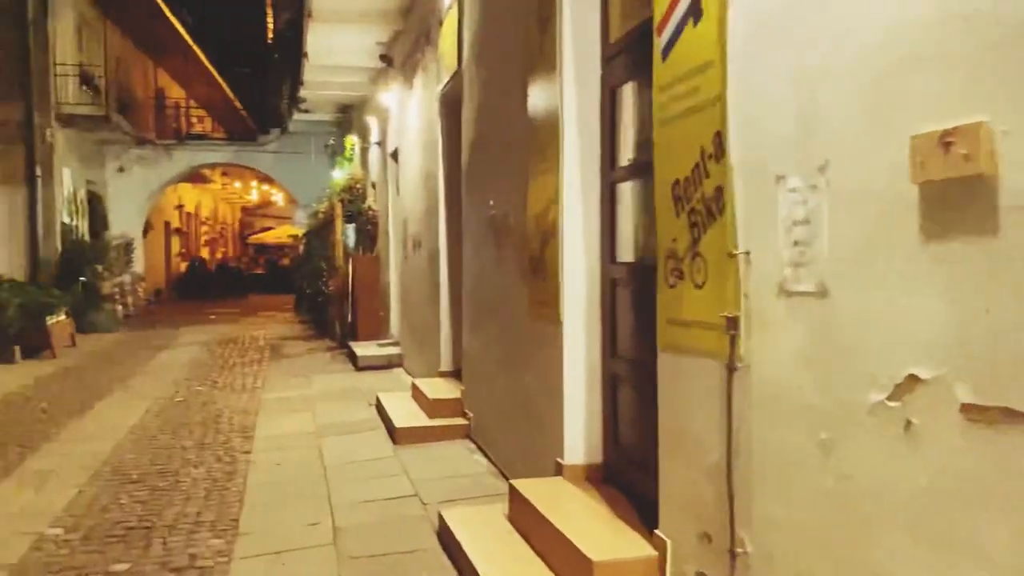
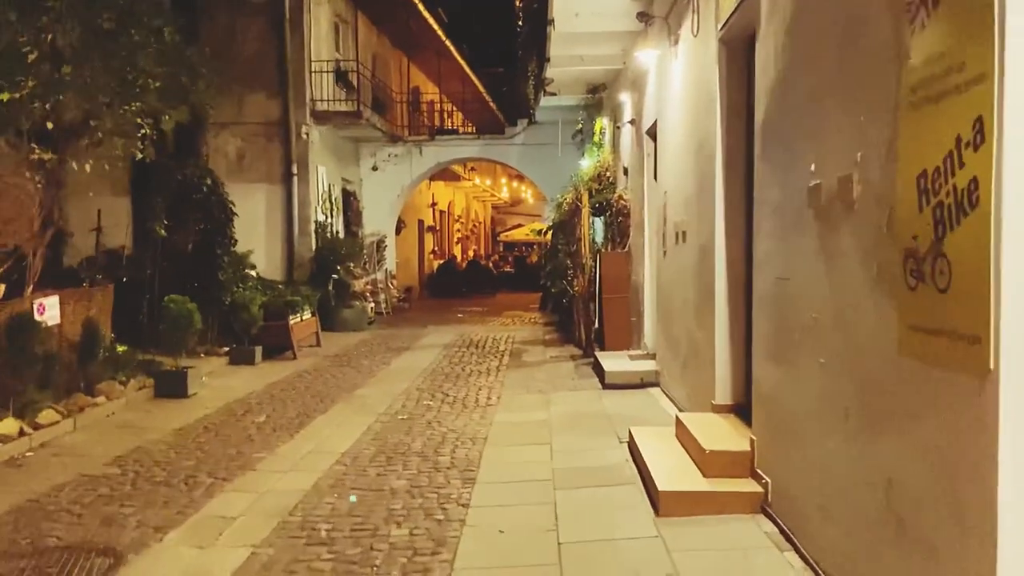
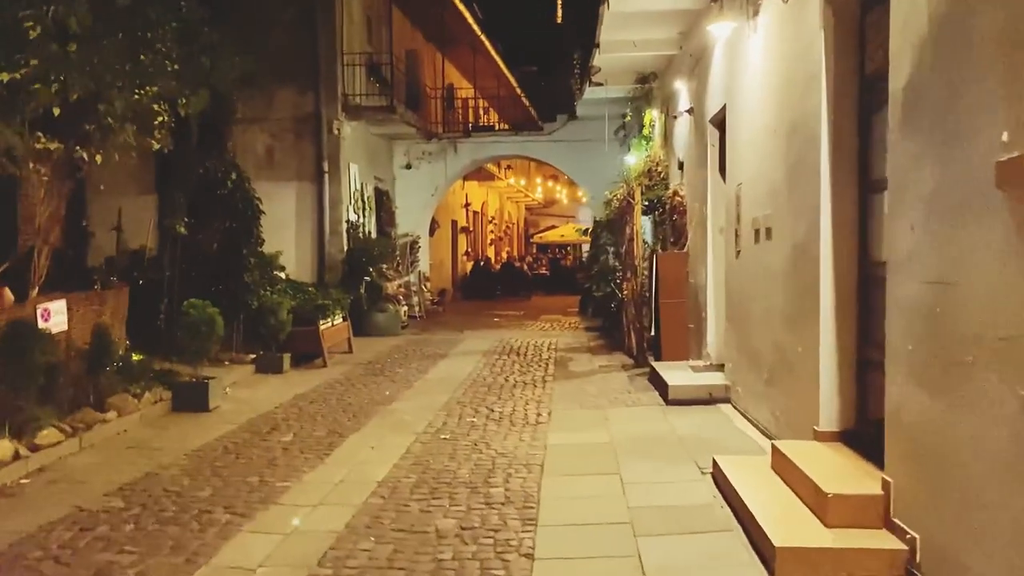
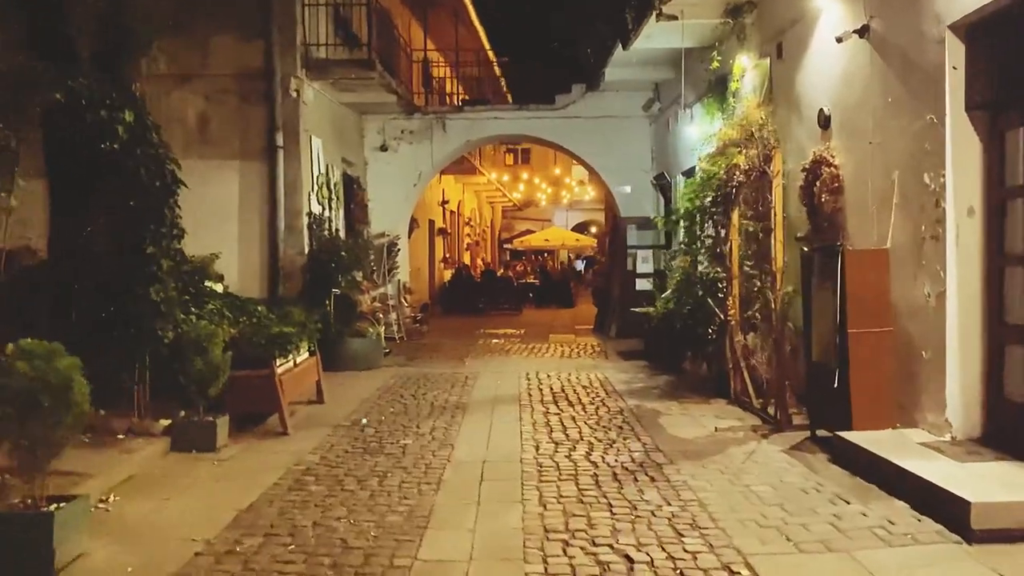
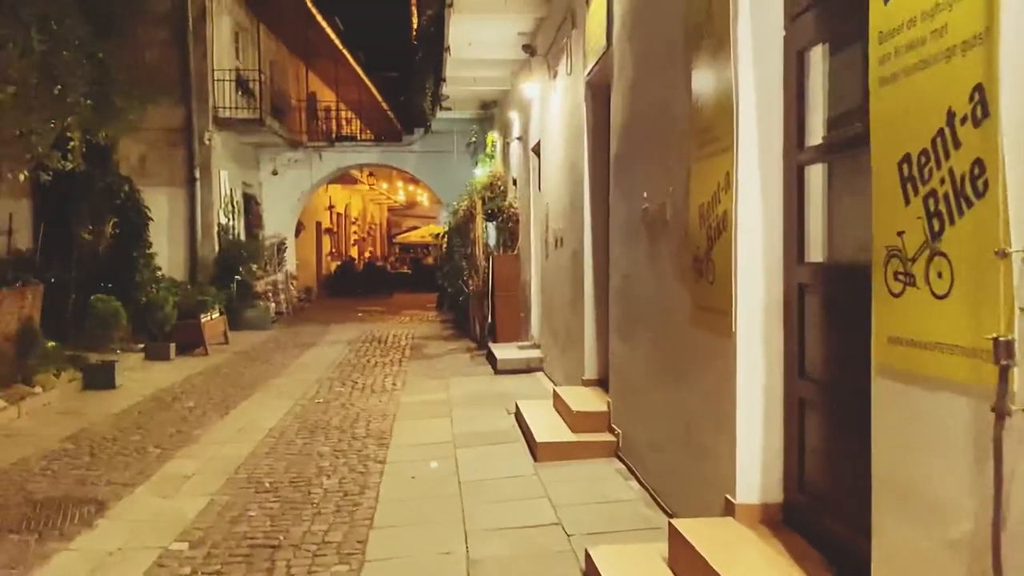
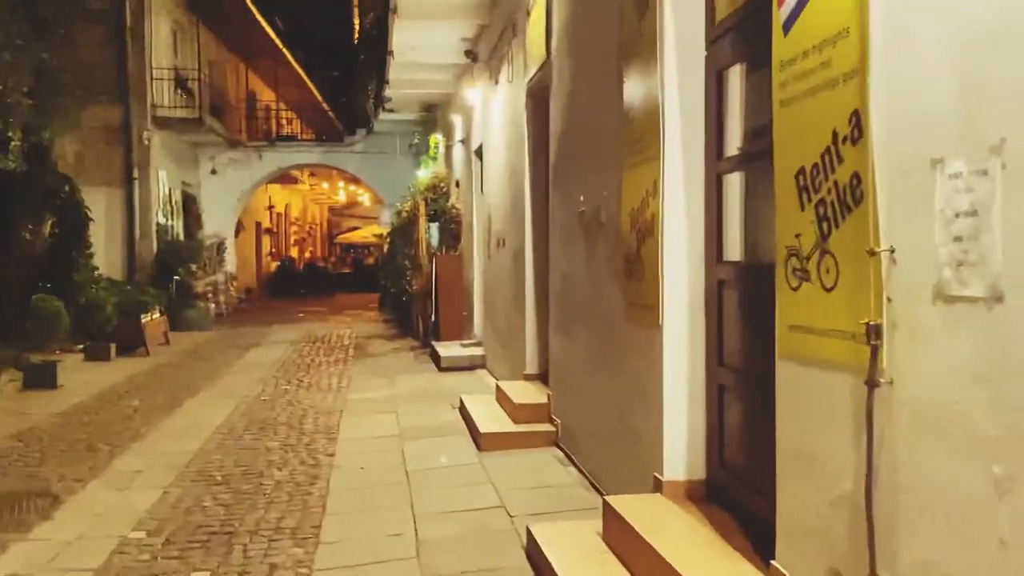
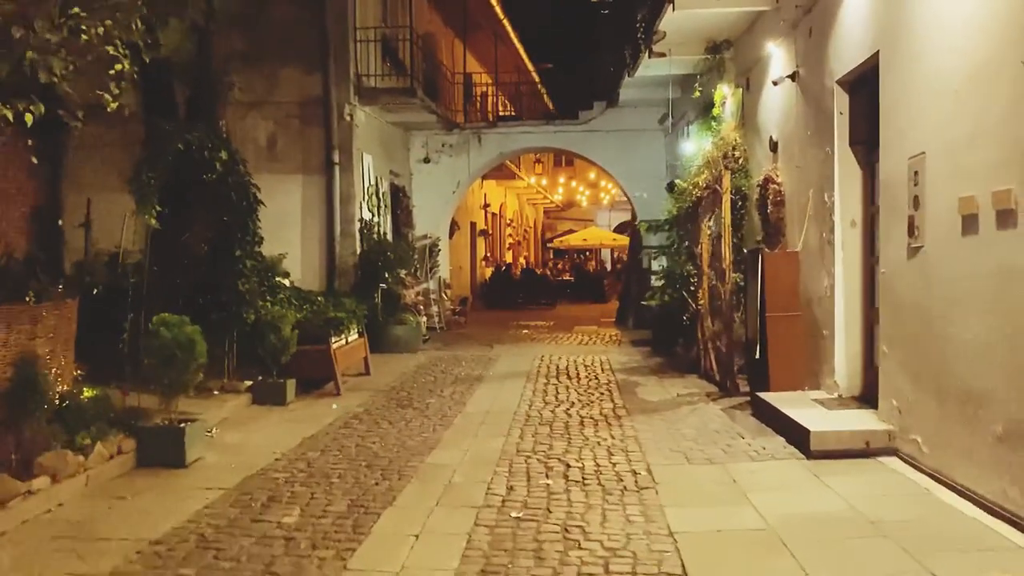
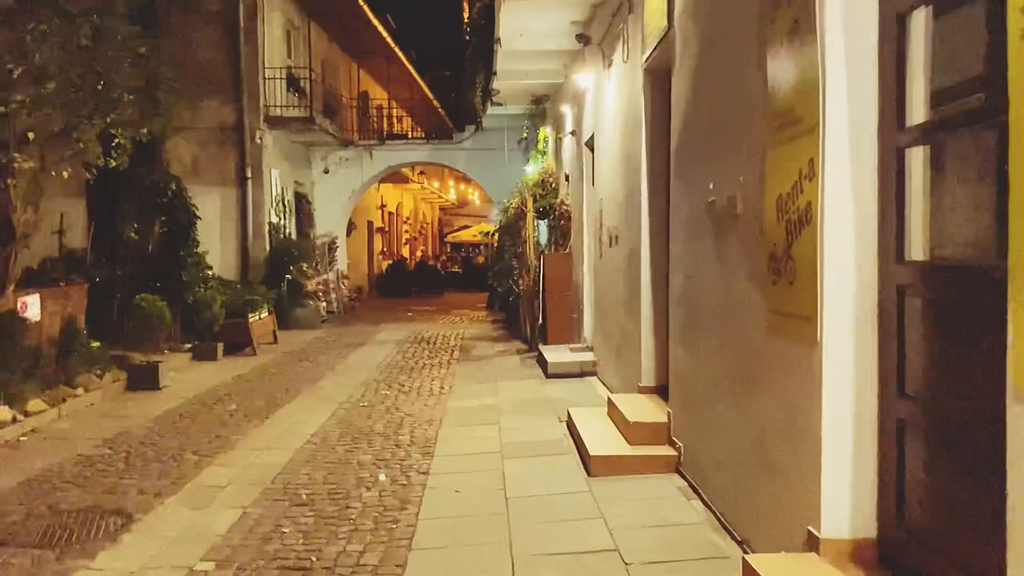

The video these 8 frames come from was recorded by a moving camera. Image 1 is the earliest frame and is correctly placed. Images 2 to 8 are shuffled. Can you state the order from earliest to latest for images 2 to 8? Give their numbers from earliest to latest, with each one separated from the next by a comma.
6, 5, 8, 2, 3, 7, 4
